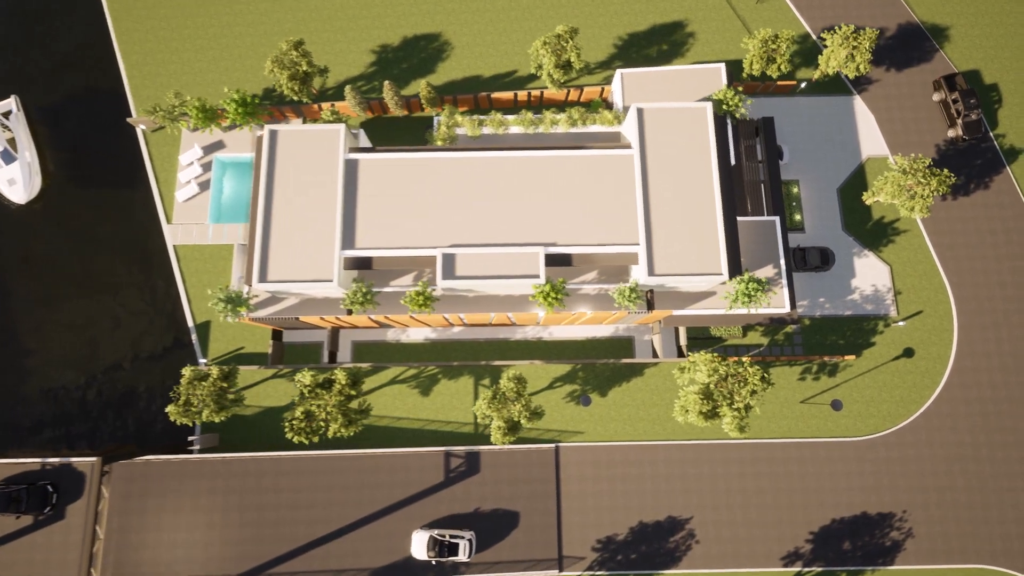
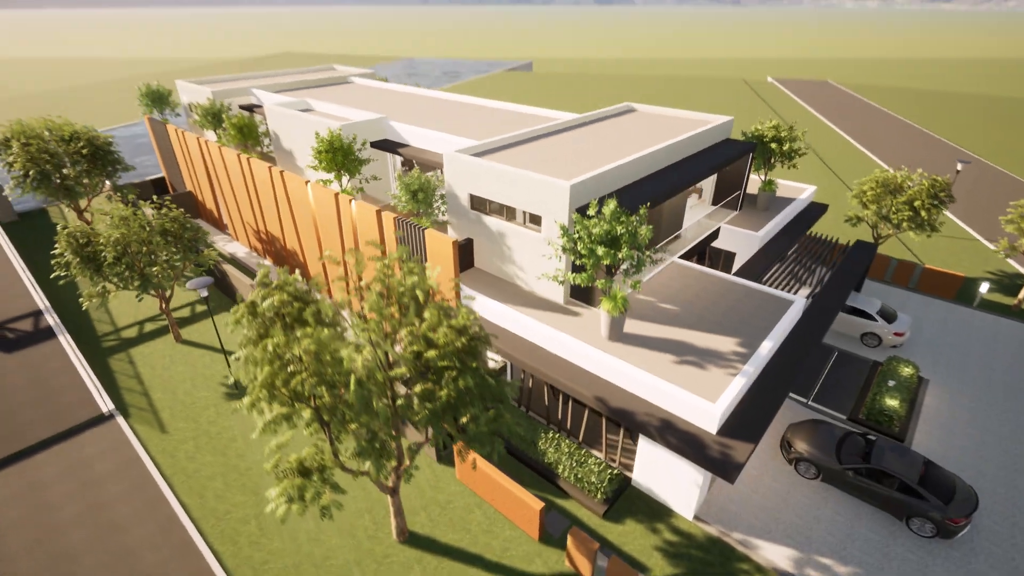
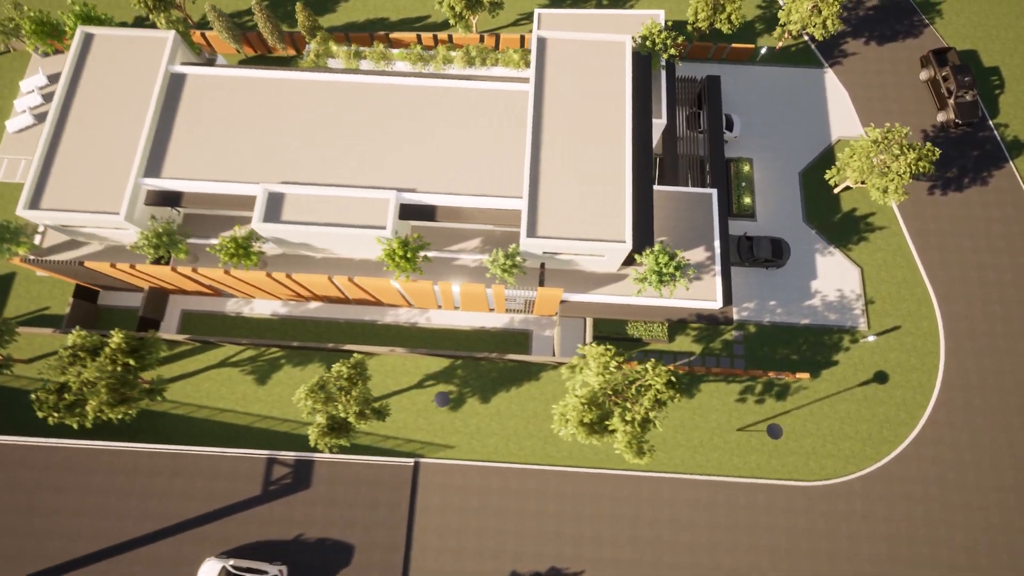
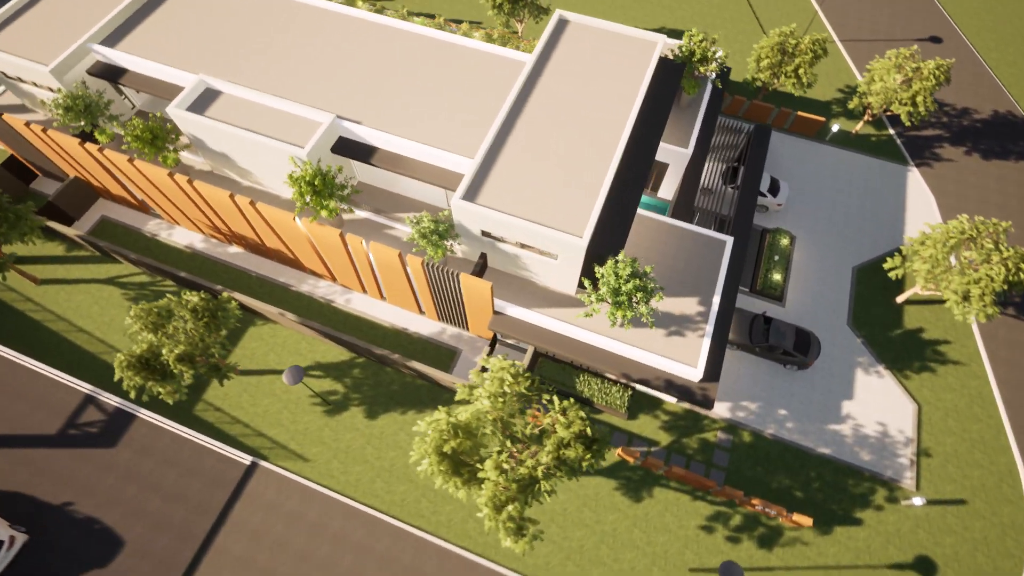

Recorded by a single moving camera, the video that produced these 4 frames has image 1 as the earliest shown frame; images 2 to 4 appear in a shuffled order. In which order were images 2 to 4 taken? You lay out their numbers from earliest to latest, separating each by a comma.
3, 4, 2
